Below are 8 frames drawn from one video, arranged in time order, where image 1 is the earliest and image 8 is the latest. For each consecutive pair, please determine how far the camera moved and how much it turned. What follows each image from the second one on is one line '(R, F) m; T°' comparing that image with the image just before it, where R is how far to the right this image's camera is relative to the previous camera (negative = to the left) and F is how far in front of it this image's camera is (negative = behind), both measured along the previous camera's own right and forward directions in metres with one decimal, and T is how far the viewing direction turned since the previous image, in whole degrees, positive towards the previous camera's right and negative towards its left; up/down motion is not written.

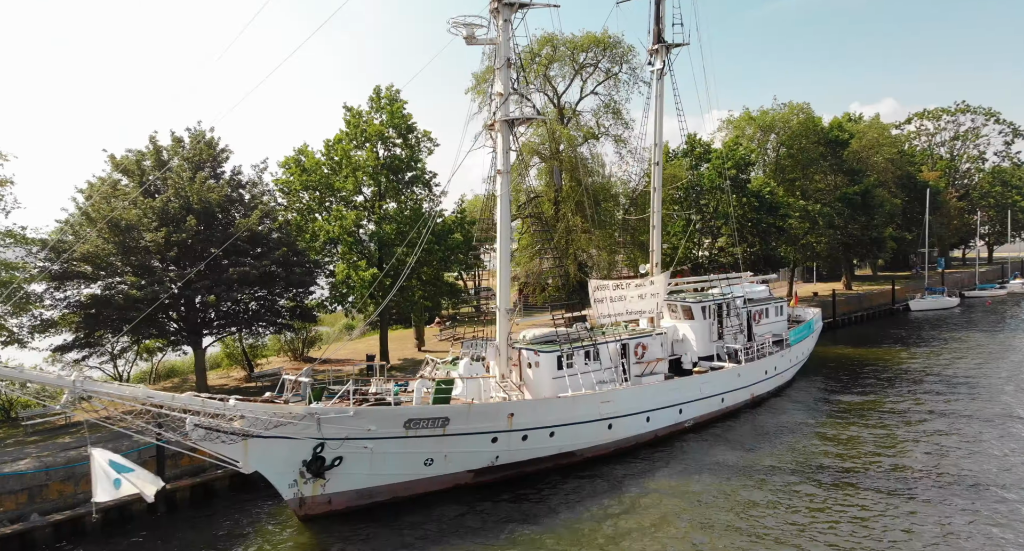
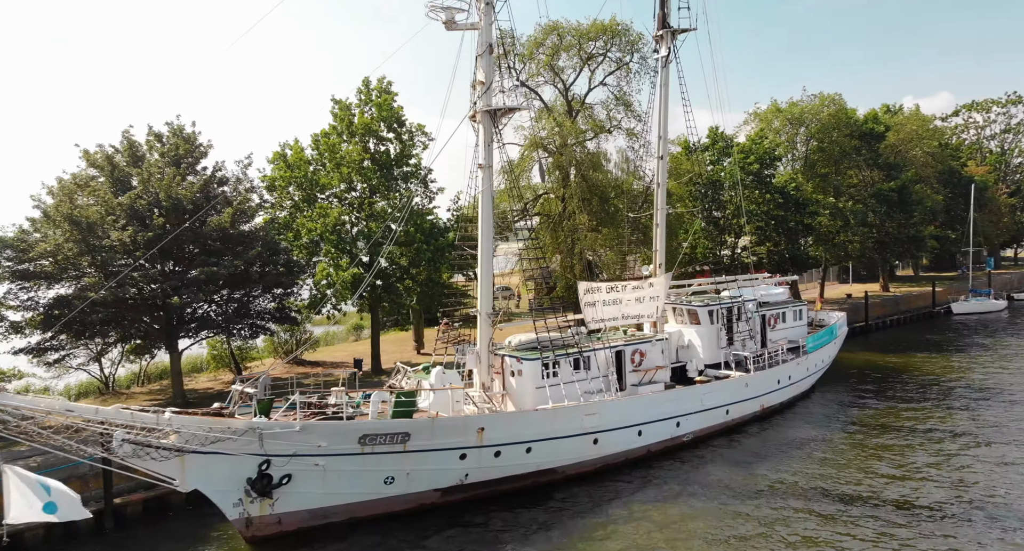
(+1.5, +1.5) m; -3°
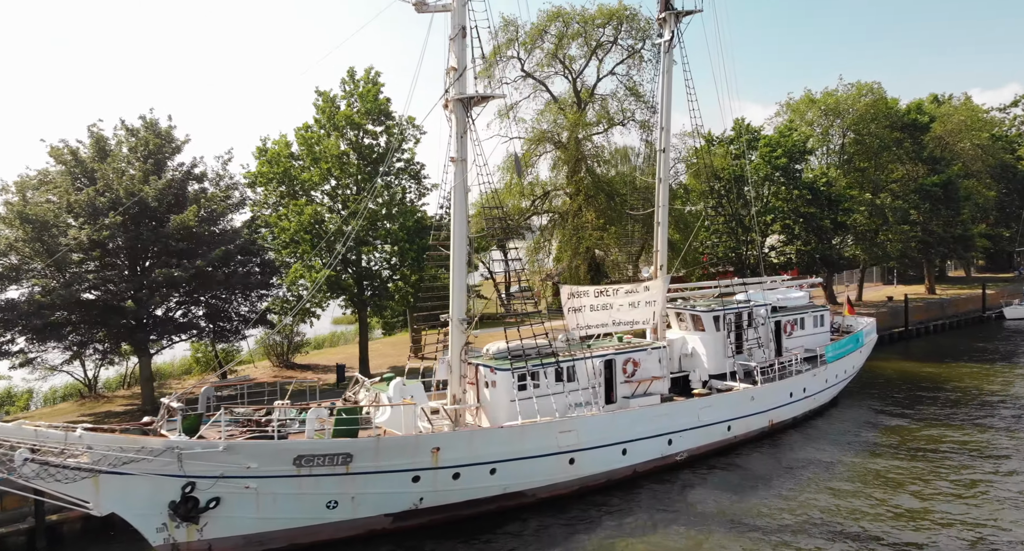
(+1.7, +1.6) m; -3°
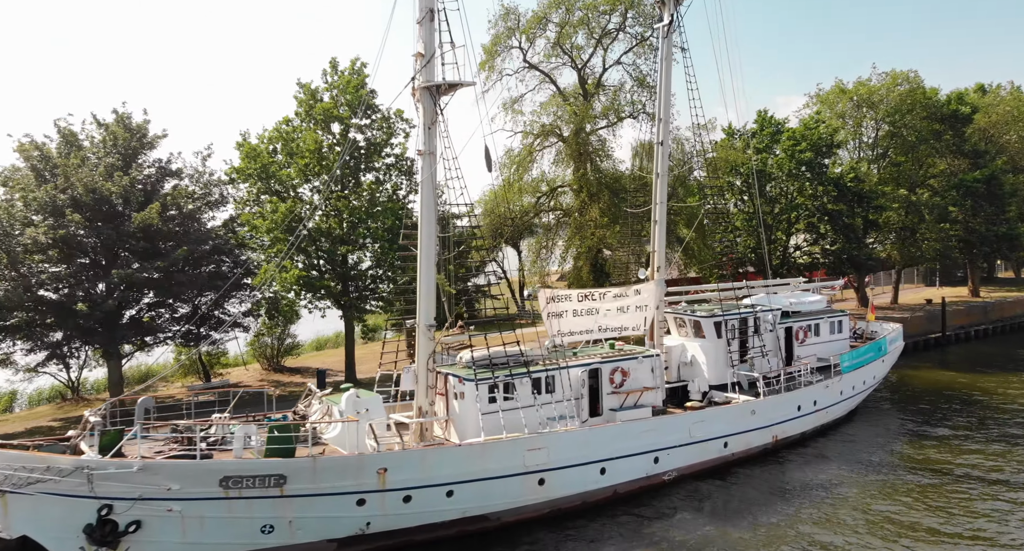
(+1.5, +1.4) m; -3°
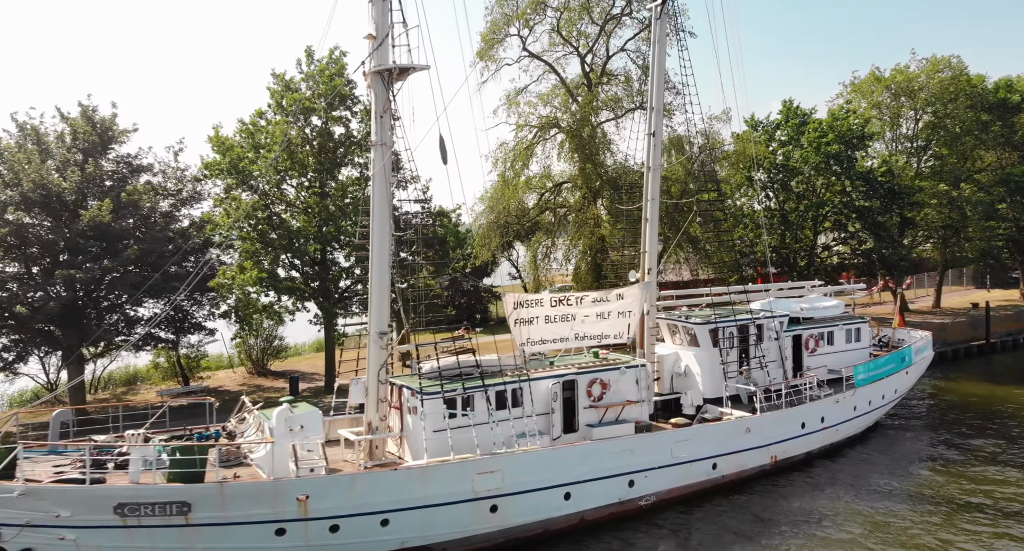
(+1.7, +1.6) m; -3°
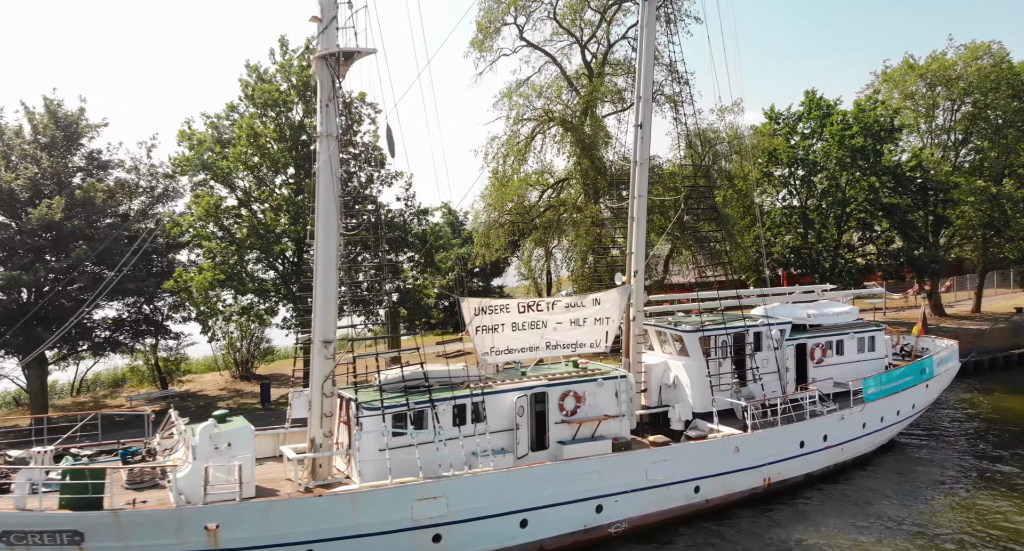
(+1.6, +1.4) m; -3°
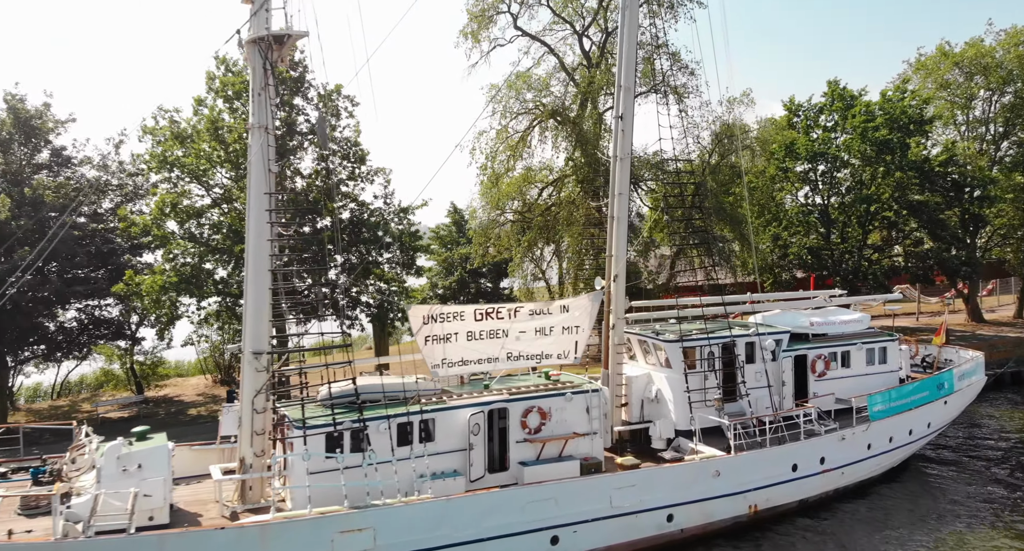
(+1.5, +1.4) m; -3°
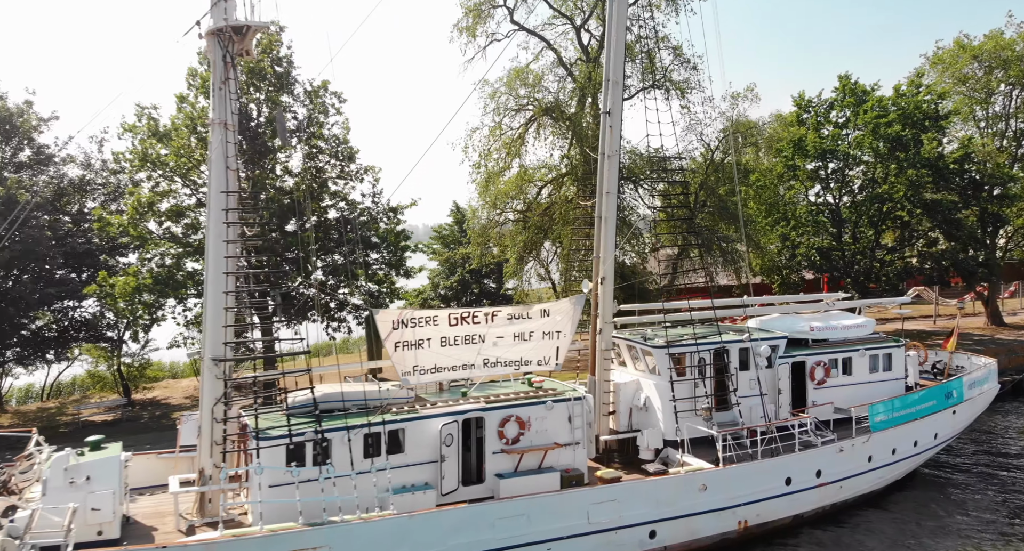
(+0.8, +0.7) m; -1°
